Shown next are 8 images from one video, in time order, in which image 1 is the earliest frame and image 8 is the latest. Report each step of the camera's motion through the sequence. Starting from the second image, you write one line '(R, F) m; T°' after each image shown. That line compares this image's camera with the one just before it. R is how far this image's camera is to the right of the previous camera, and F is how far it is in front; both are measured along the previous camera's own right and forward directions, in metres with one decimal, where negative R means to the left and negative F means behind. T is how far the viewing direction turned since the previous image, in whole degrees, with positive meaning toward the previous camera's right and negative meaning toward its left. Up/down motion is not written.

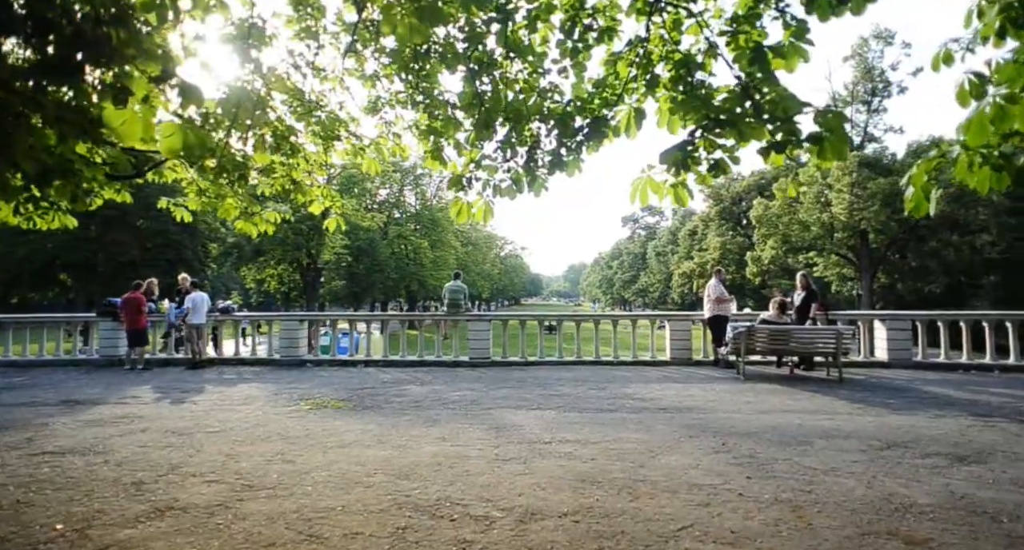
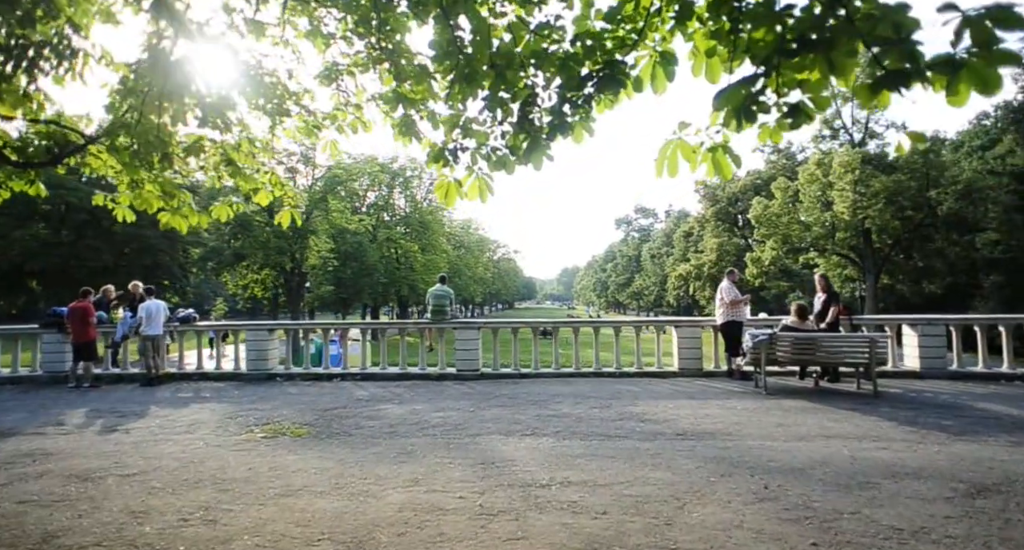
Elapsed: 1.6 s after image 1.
(0.0, +1.2) m; +1°
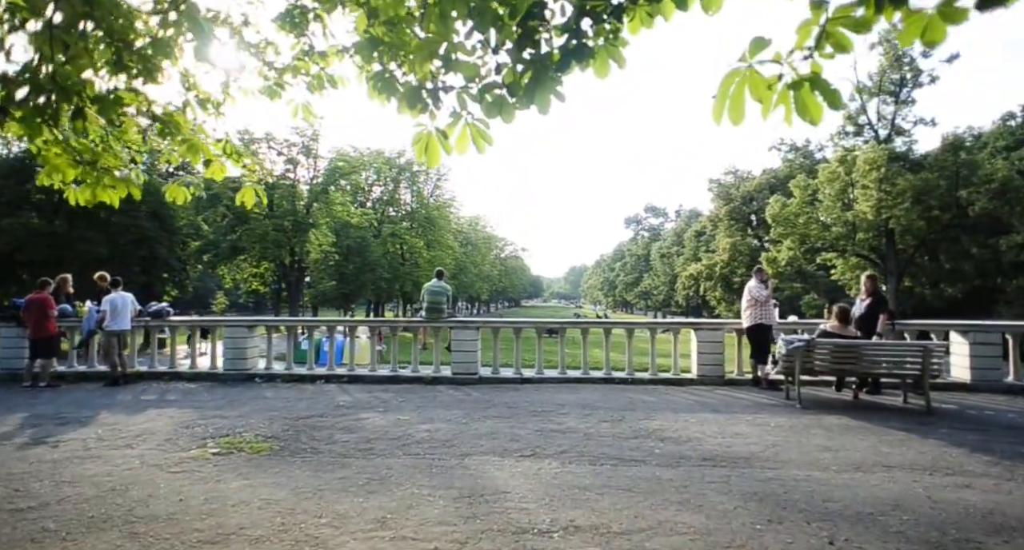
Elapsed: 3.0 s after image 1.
(+0.1, +1.1) m; -1°
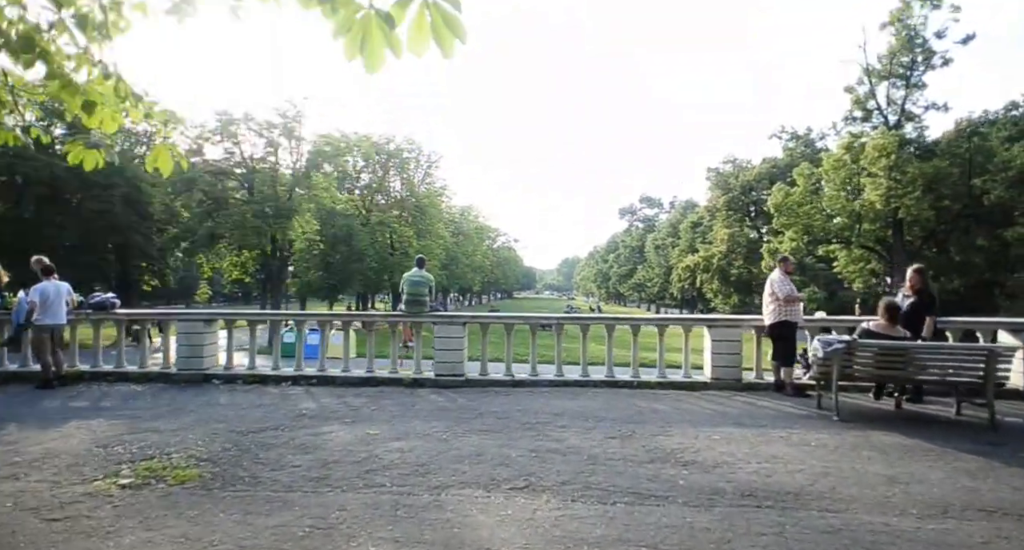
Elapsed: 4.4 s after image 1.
(0.0, +1.2) m; +1°
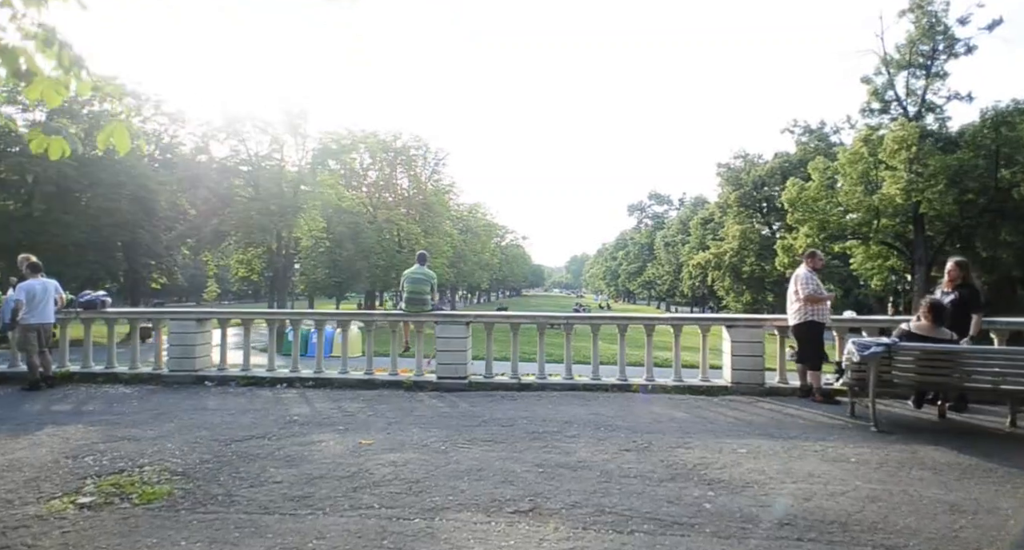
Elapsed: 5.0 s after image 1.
(0.0, +0.6) m; -1°
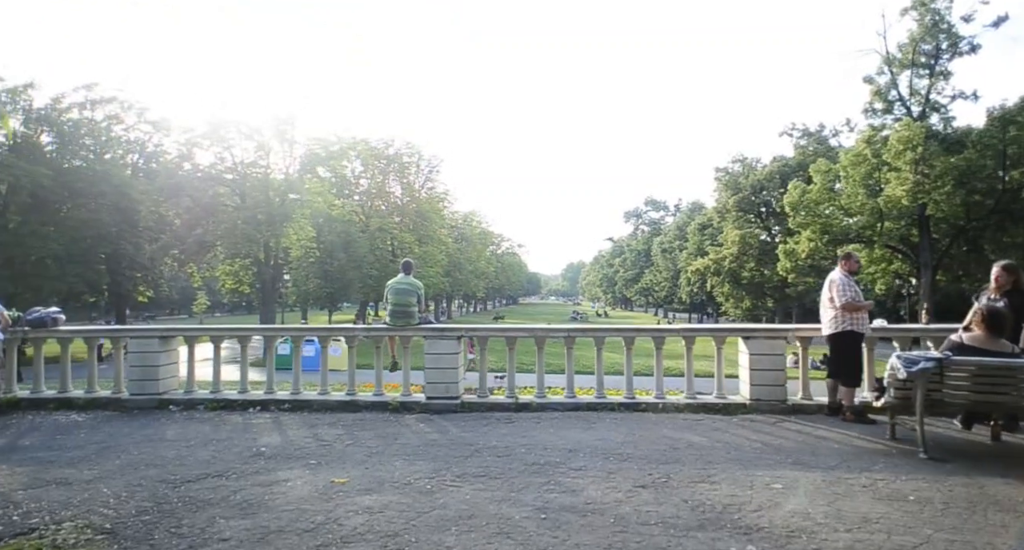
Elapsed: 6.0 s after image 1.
(0.0, +0.8) m; 0°
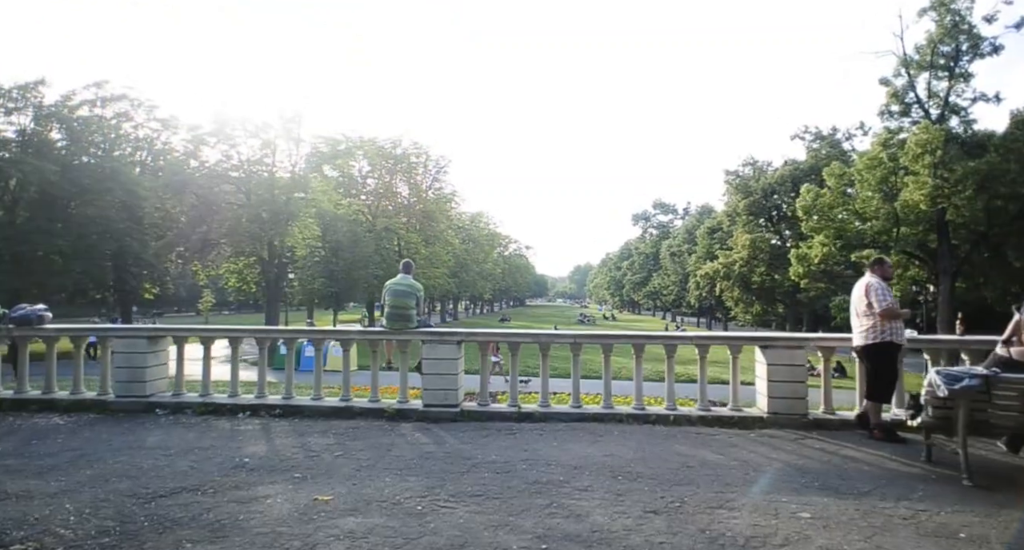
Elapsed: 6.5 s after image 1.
(0.0, +0.4) m; -1°
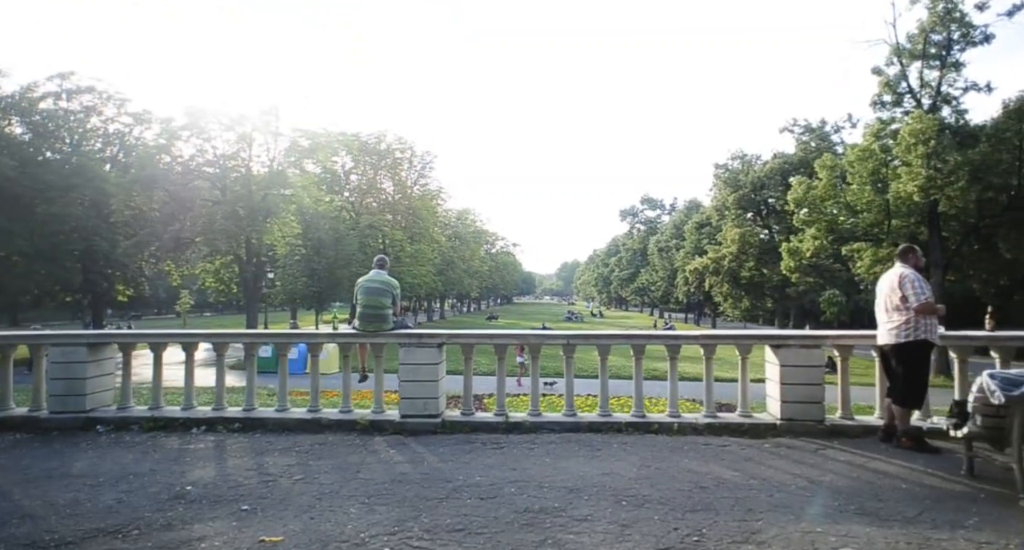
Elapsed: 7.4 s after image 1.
(0.0, +0.8) m; +1°
